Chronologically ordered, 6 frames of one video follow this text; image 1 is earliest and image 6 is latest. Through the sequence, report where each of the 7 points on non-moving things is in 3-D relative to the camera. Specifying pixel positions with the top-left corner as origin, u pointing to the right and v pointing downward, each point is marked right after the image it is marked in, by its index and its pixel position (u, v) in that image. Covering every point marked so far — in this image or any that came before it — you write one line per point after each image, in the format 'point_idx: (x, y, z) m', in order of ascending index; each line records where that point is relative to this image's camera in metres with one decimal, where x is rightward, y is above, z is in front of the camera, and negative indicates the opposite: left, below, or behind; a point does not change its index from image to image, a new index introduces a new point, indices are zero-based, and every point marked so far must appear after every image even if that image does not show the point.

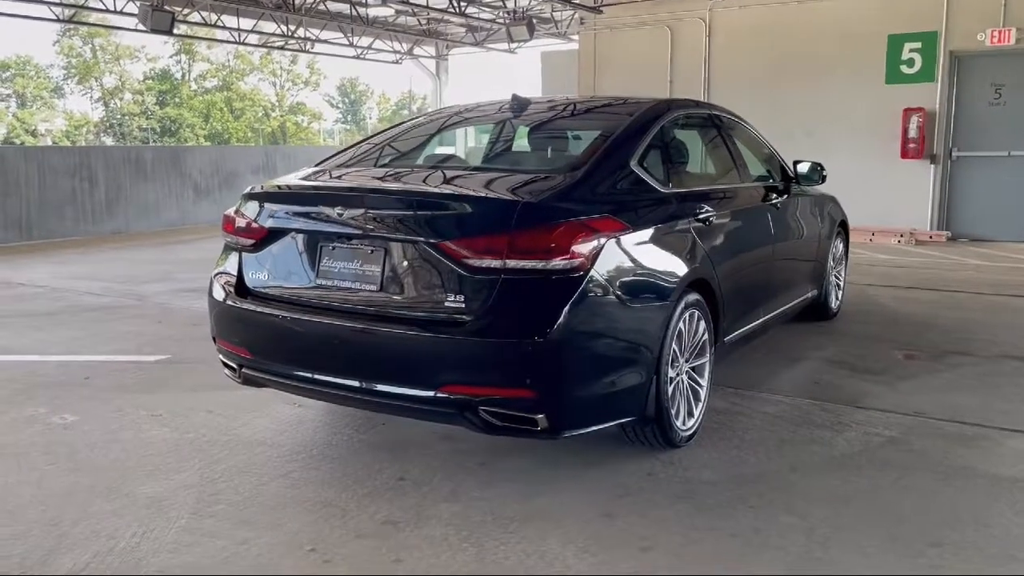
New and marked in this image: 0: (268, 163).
0: (-3.9, +2.0, +14.1) m
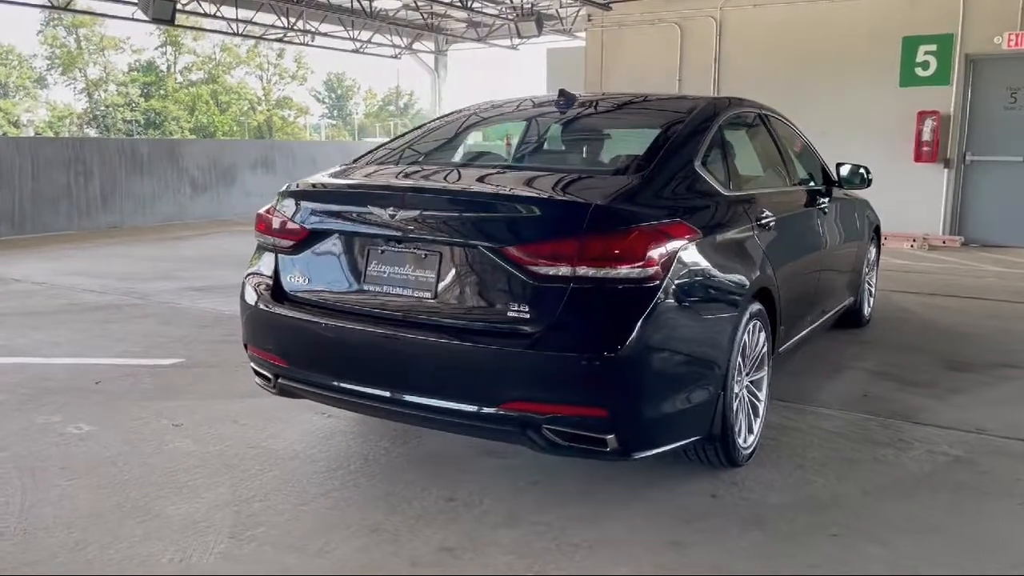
0: (-3.8, +2.0, +13.8) m
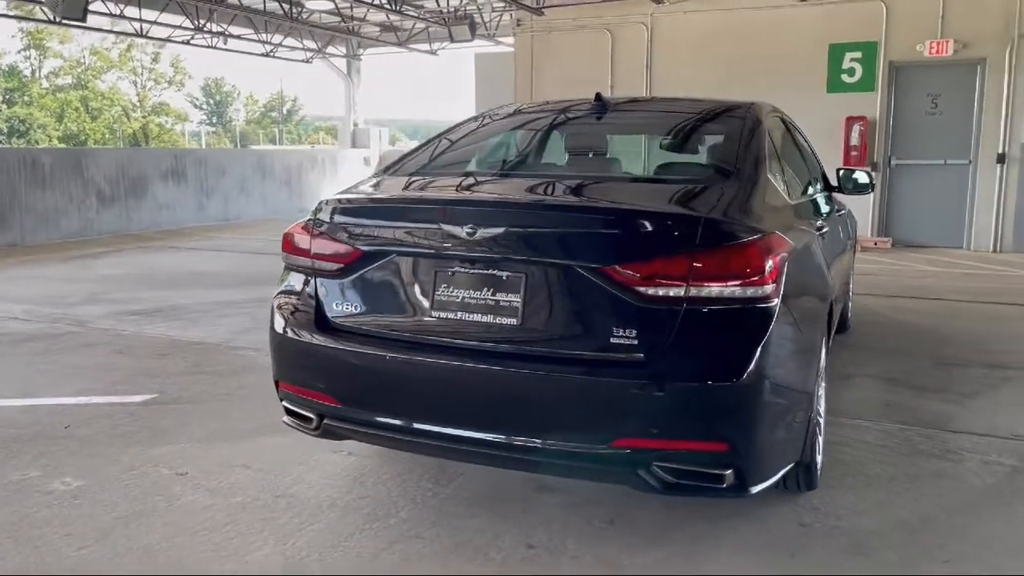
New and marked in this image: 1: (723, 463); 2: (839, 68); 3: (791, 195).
0: (-5.0, +1.8, +13.0) m
1: (+0.6, -0.5, +2.4) m
2: (+3.8, +2.6, +10.2) m
3: (+1.1, +0.4, +3.4) m
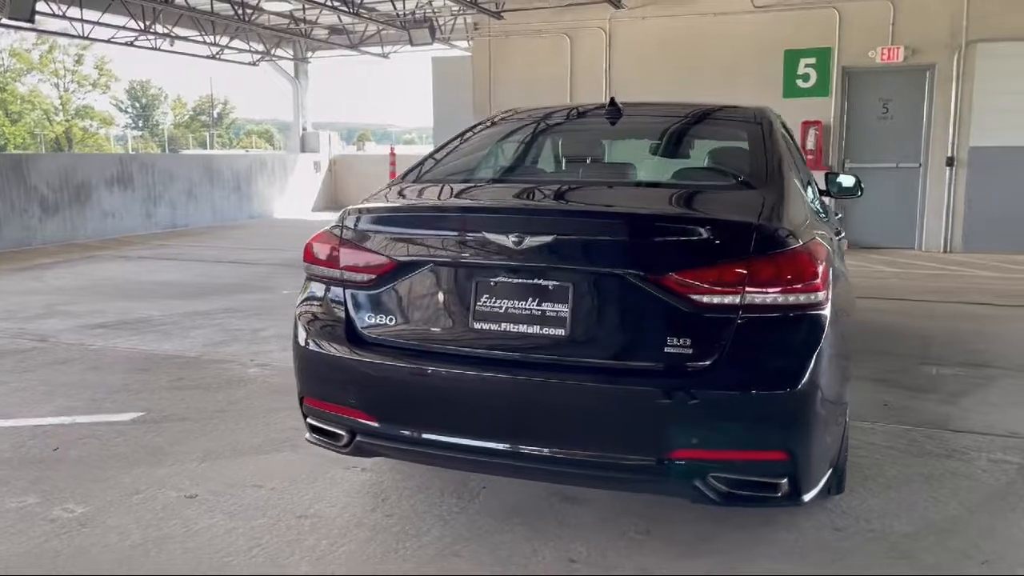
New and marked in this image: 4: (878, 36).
0: (-5.6, +1.6, +12.6) m
1: (+0.7, -0.5, +2.4) m
2: (+3.3, +2.5, +10.4) m
3: (+1.1, +0.4, +3.4) m
4: (+4.2, +2.9, +10.0) m
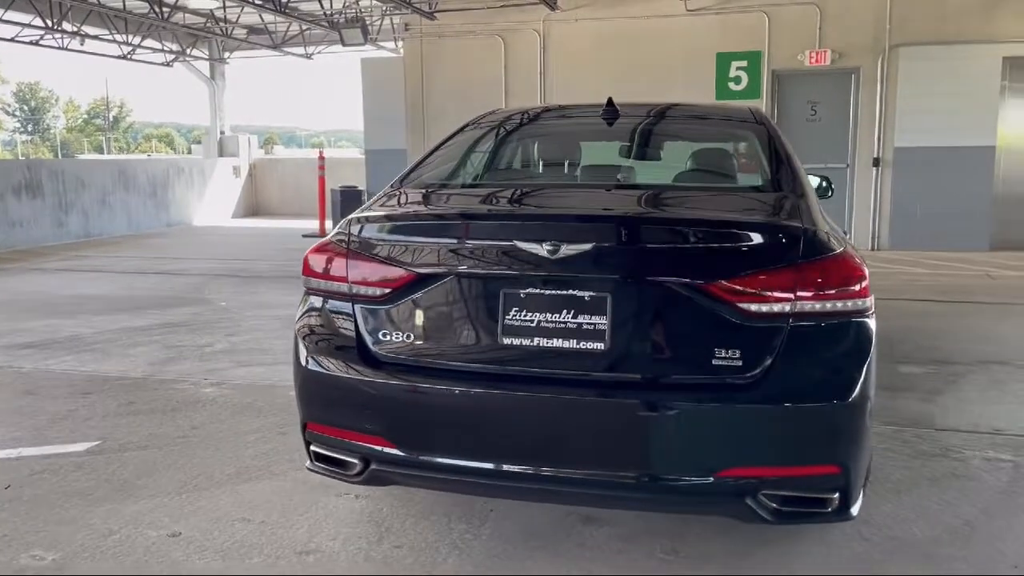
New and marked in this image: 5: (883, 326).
0: (-6.5, +1.4, +11.8) m
1: (+0.8, -0.5, +2.3) m
2: (+2.6, +2.5, +10.5) m
3: (+1.1, +0.3, +3.4) m
4: (+3.4, +2.9, +10.2) m
5: (+2.6, -0.3, +6.1) m
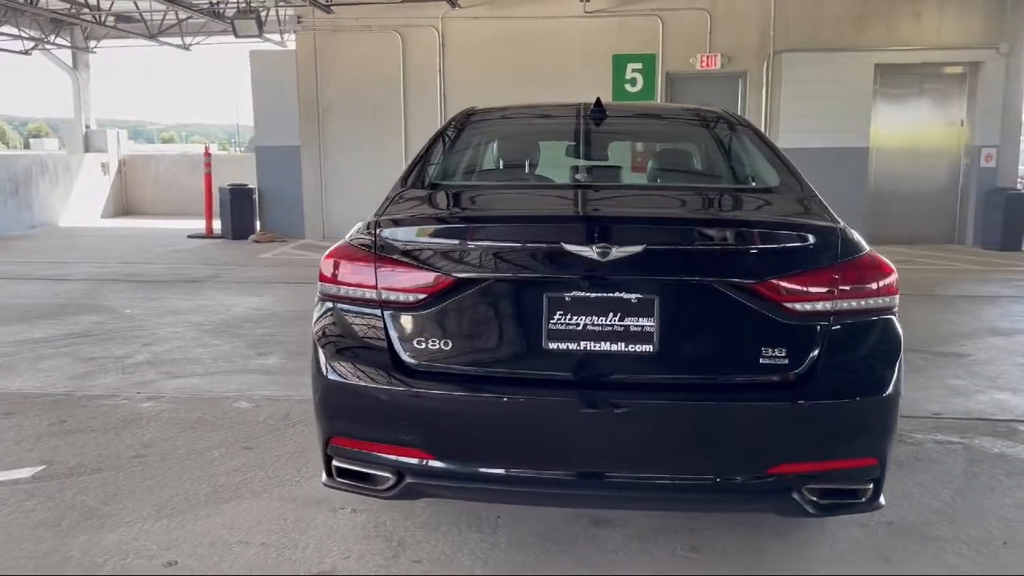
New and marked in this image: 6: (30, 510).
0: (-7.8, +1.3, +10.7) m
1: (+0.9, -0.5, +2.4) m
2: (+1.3, +2.6, +10.7) m
3: (+1.0, +0.3, +3.5) m
4: (+2.2, +3.0, +10.6) m
5: (+2.1, -0.2, +6.4) m
6: (-1.6, -0.7, +2.9) m
